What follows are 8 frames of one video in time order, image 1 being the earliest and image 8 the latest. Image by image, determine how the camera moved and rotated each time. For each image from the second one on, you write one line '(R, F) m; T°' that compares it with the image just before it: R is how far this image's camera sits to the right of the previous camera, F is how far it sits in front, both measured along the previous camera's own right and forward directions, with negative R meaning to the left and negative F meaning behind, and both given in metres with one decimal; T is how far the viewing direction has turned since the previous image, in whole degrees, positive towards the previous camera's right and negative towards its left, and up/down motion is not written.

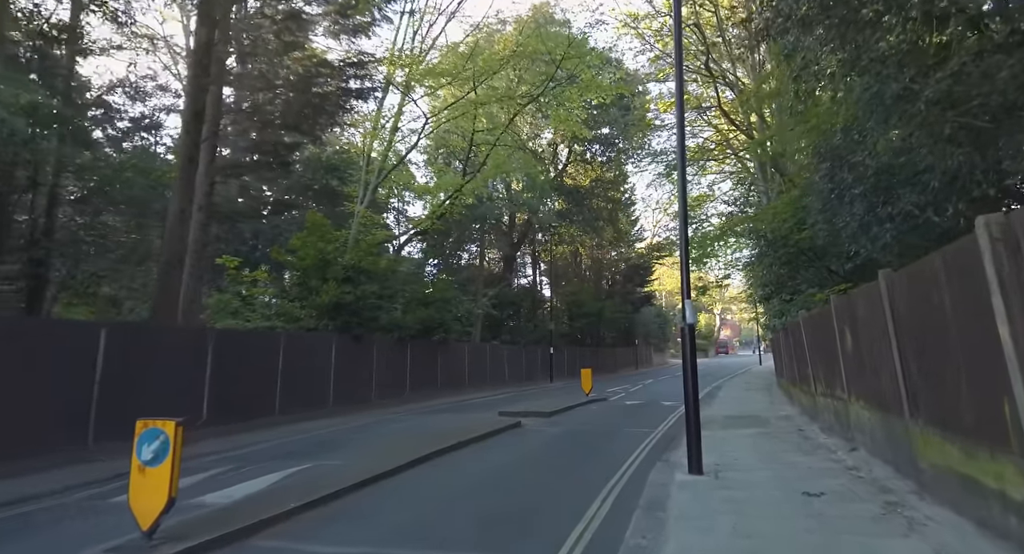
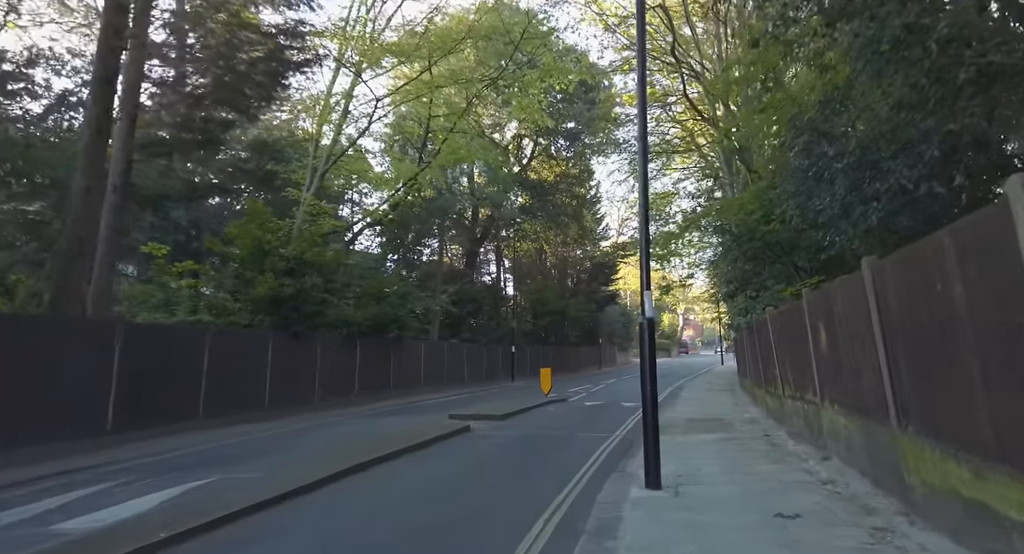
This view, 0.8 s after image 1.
(+0.5, +1.2) m; +3°
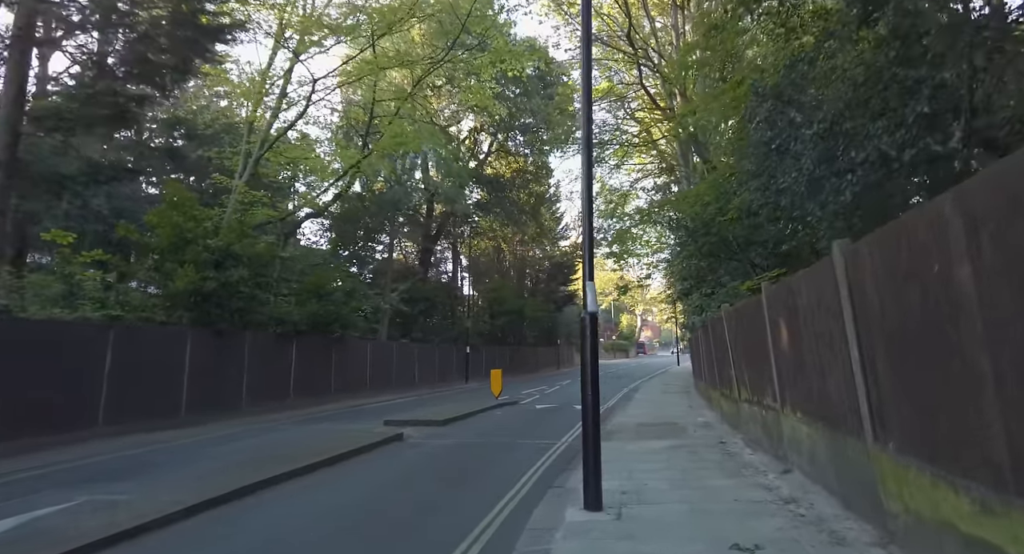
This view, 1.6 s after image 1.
(+0.5, +1.2) m; +4°
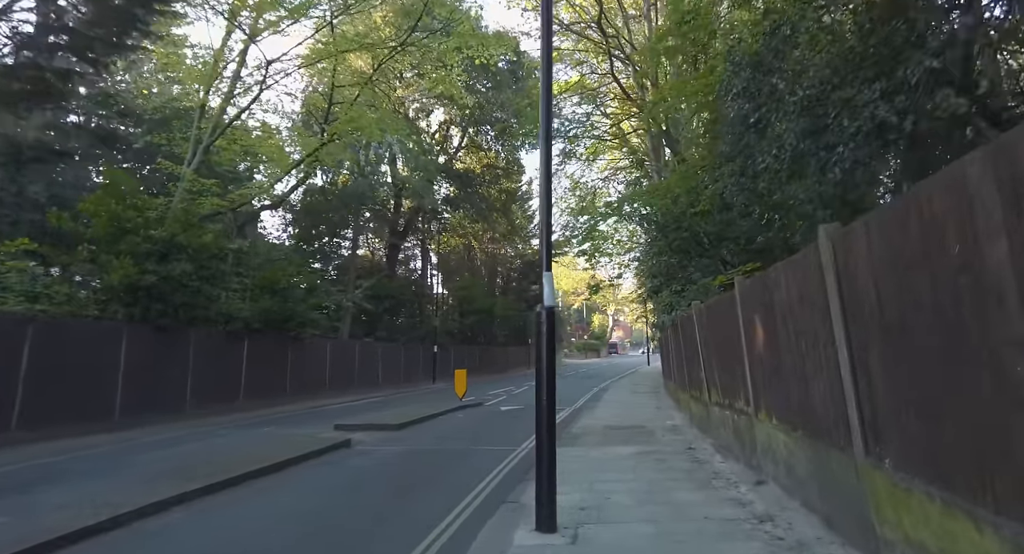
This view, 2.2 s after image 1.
(+0.3, +0.8) m; +3°
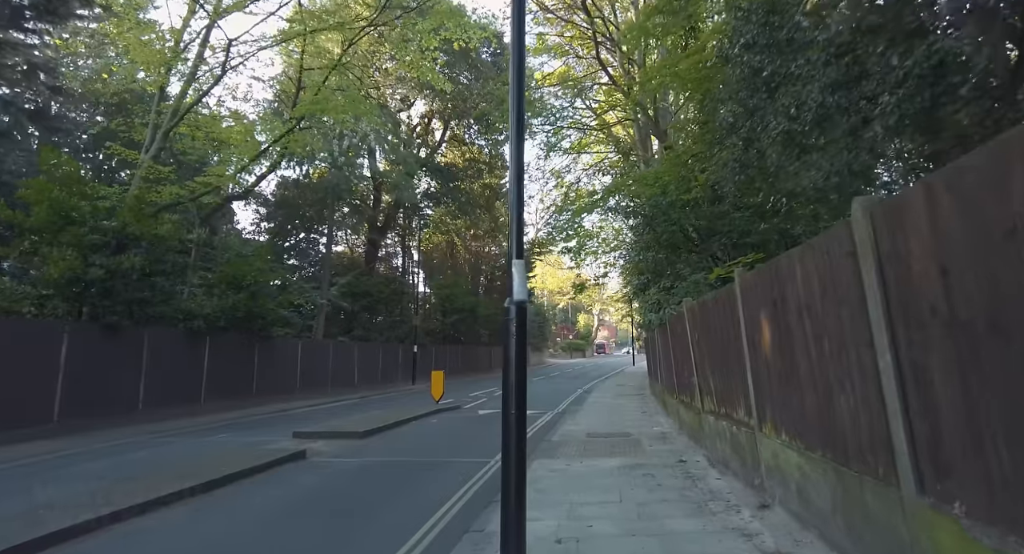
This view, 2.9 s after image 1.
(+0.2, +1.1) m; +1°
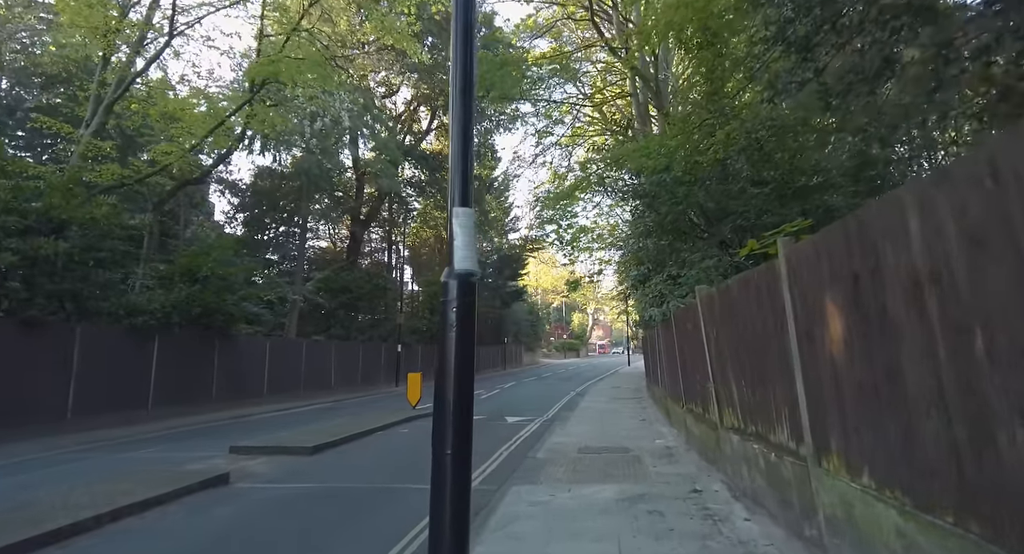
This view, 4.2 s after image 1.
(+0.3, +2.0) m; +1°
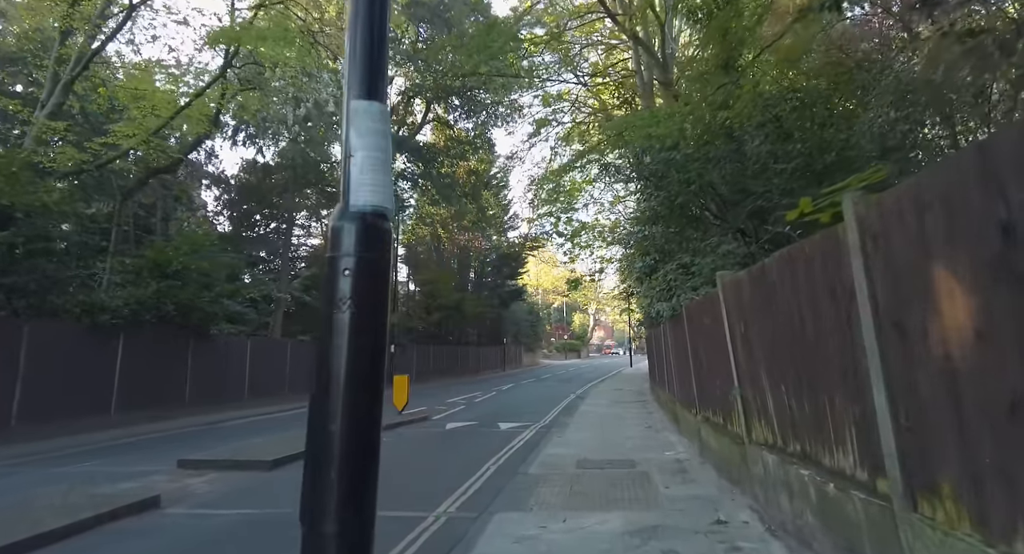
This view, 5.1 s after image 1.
(+0.2, +1.4) m; 0°
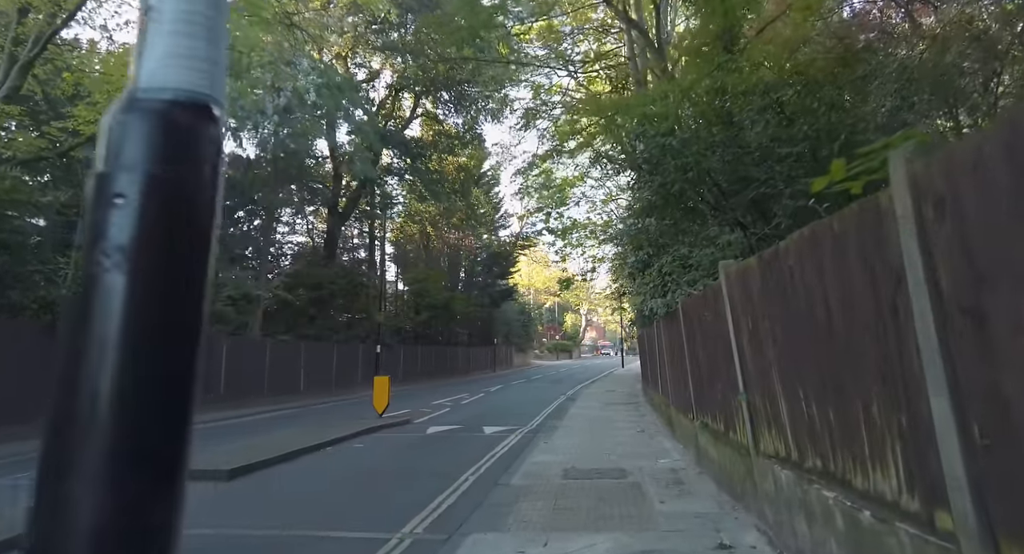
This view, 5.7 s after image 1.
(+0.2, +0.8) m; +1°
